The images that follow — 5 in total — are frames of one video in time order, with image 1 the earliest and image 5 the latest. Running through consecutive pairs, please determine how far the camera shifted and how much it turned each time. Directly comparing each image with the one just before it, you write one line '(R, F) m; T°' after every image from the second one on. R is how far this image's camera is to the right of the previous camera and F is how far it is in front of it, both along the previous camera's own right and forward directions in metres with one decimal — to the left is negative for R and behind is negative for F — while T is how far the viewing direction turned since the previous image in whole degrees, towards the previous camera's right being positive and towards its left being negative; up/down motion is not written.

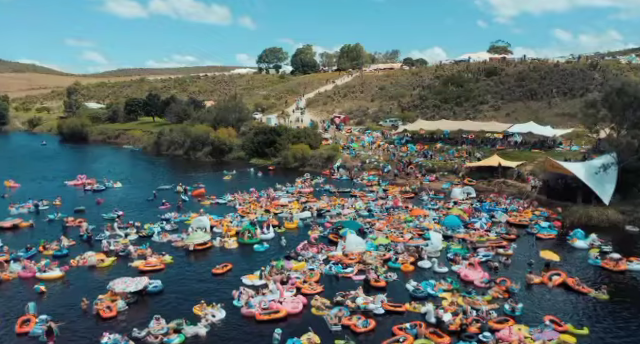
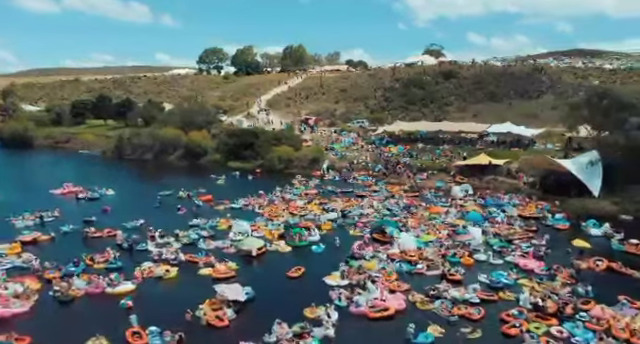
(-8.8, -0.6) m; +9°
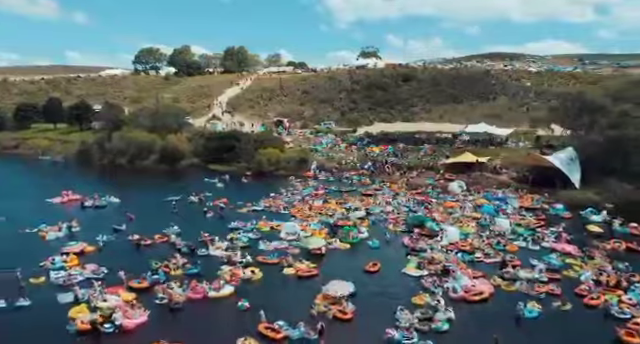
(-9.9, -1.7) m; +9°
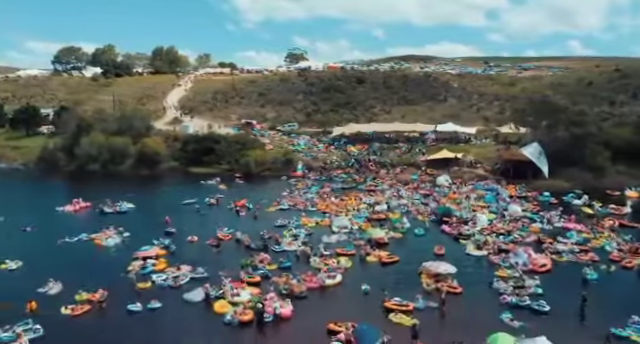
(-12.4, -2.9) m; +11°
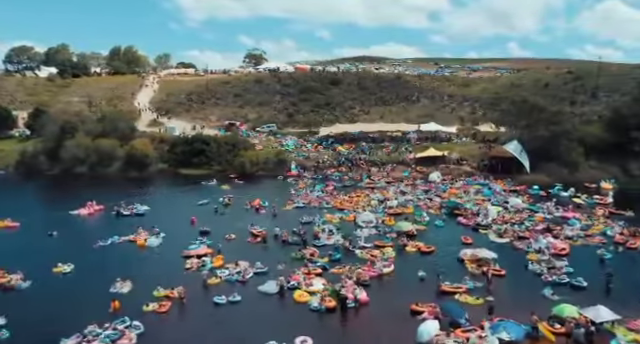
(-7.8, -2.4) m; +7°
